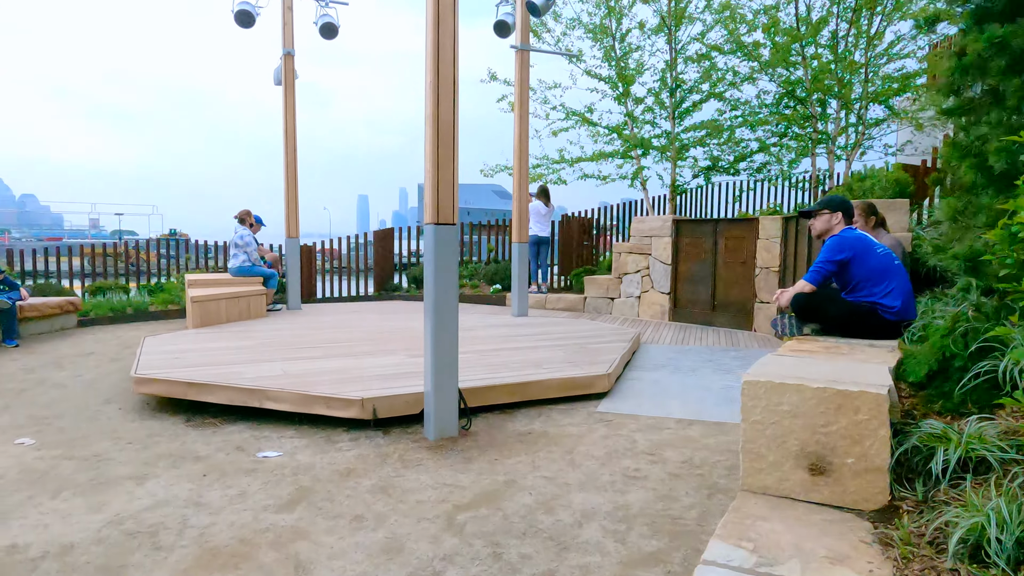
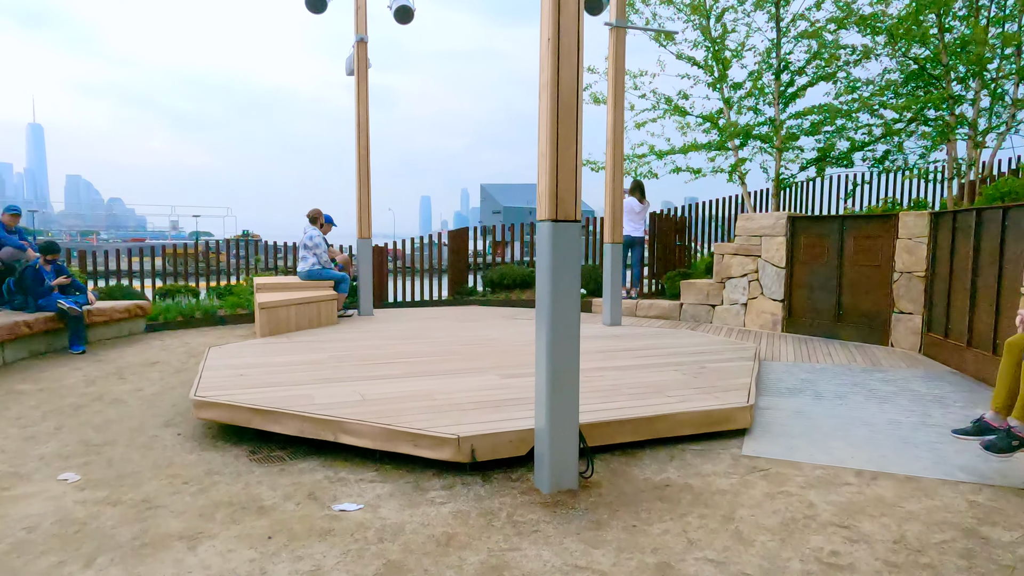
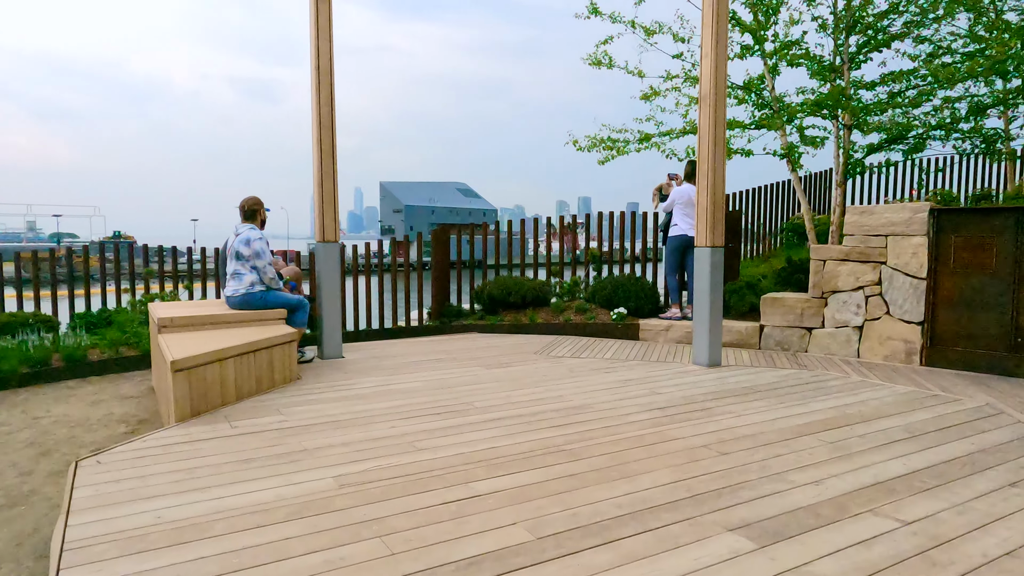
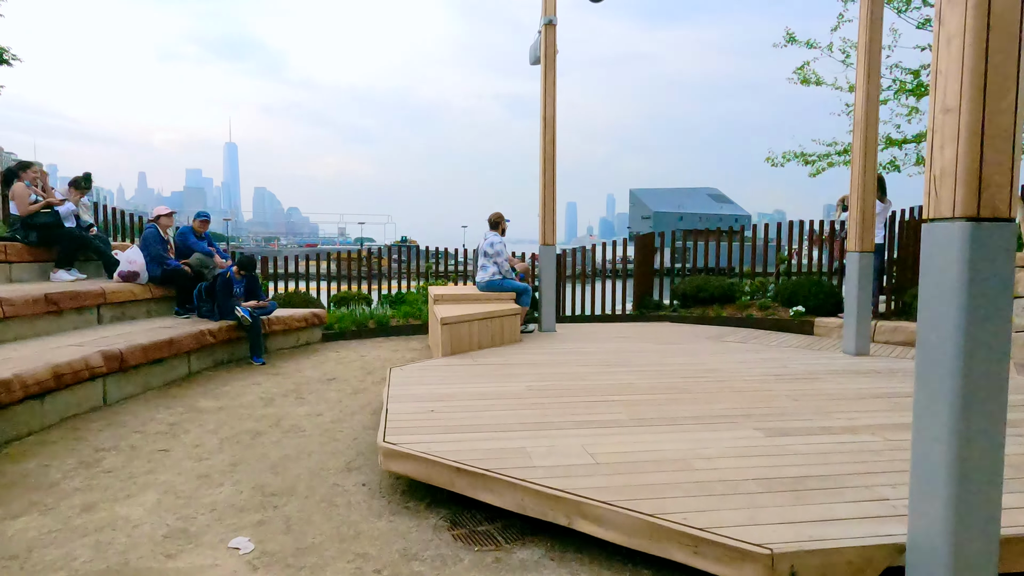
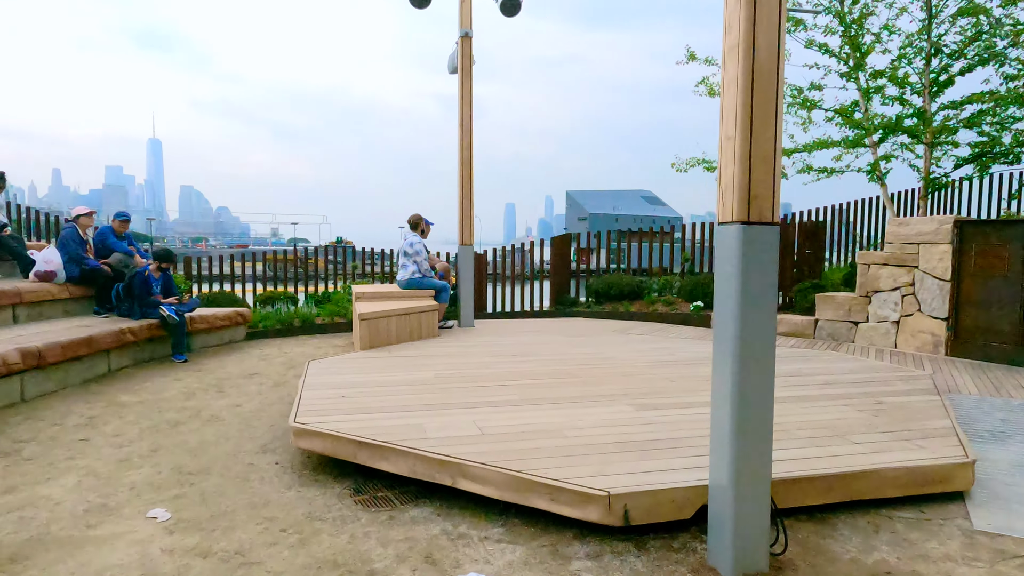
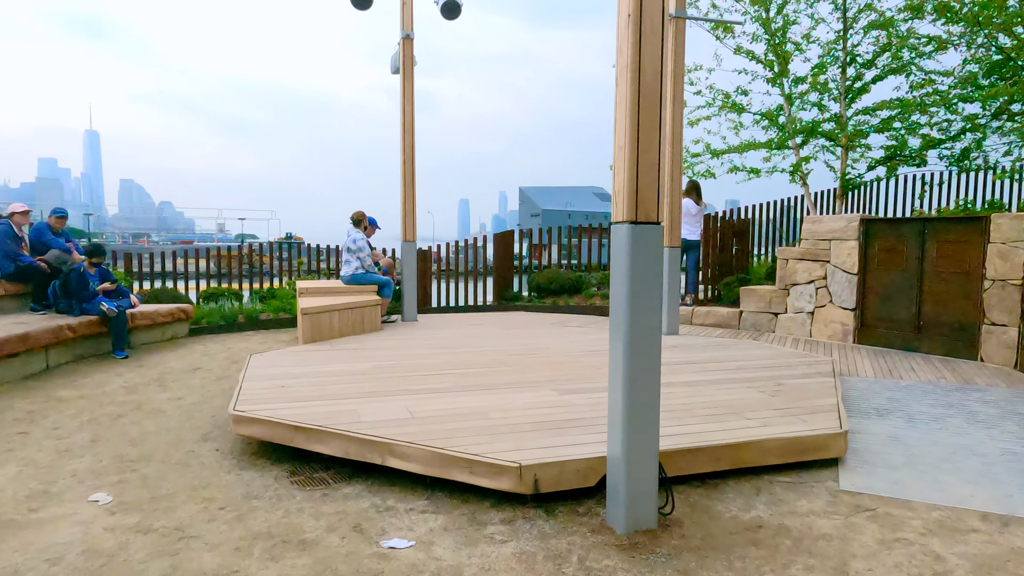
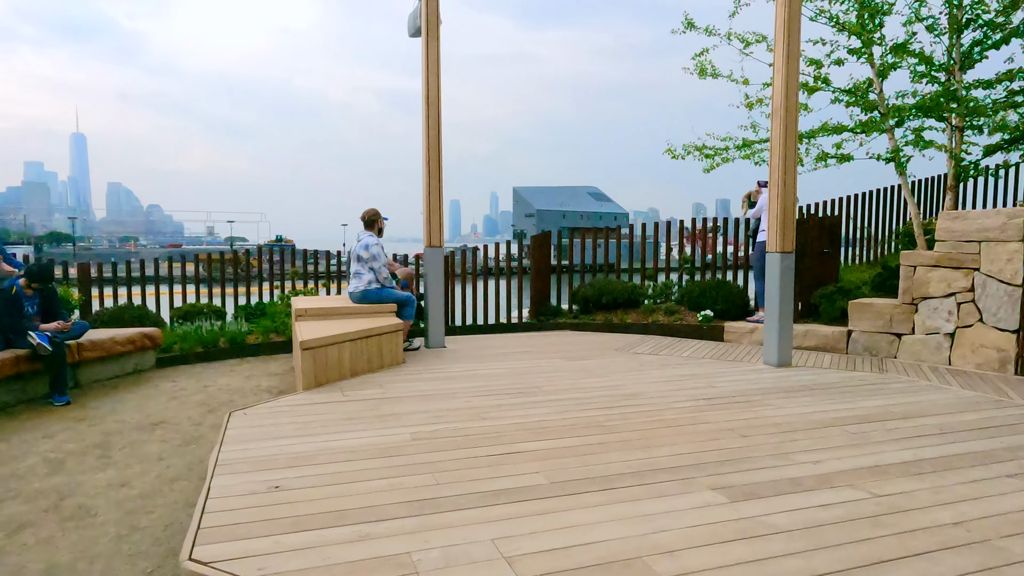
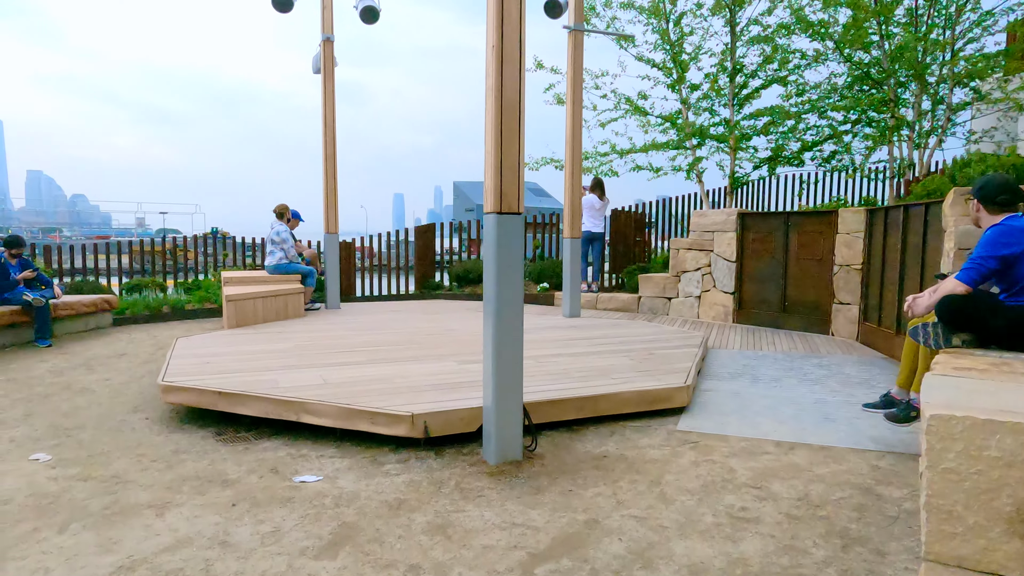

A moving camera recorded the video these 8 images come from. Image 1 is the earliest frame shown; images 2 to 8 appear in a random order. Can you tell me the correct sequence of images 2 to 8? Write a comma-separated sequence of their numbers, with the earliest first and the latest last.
8, 2, 6, 5, 4, 7, 3
